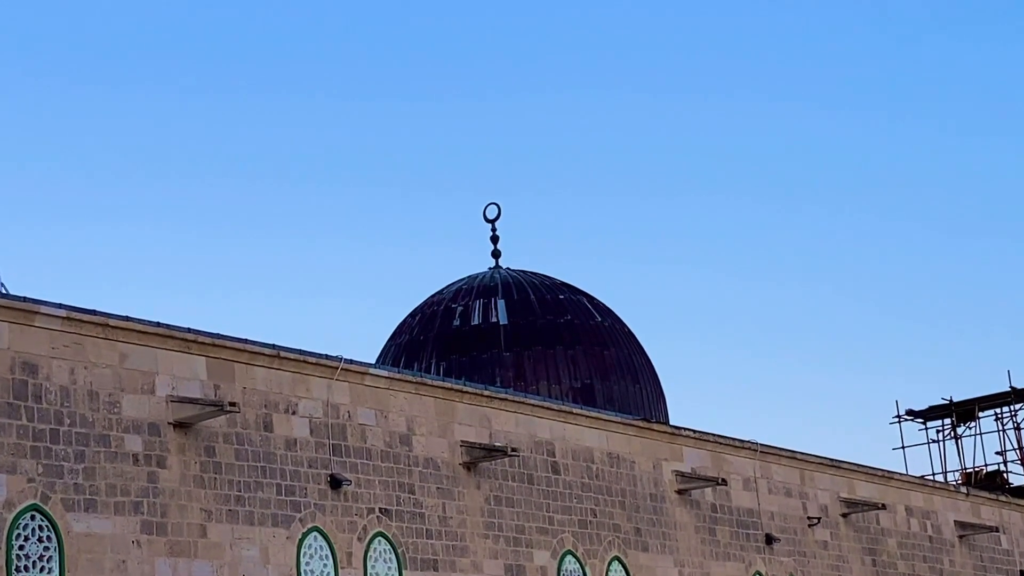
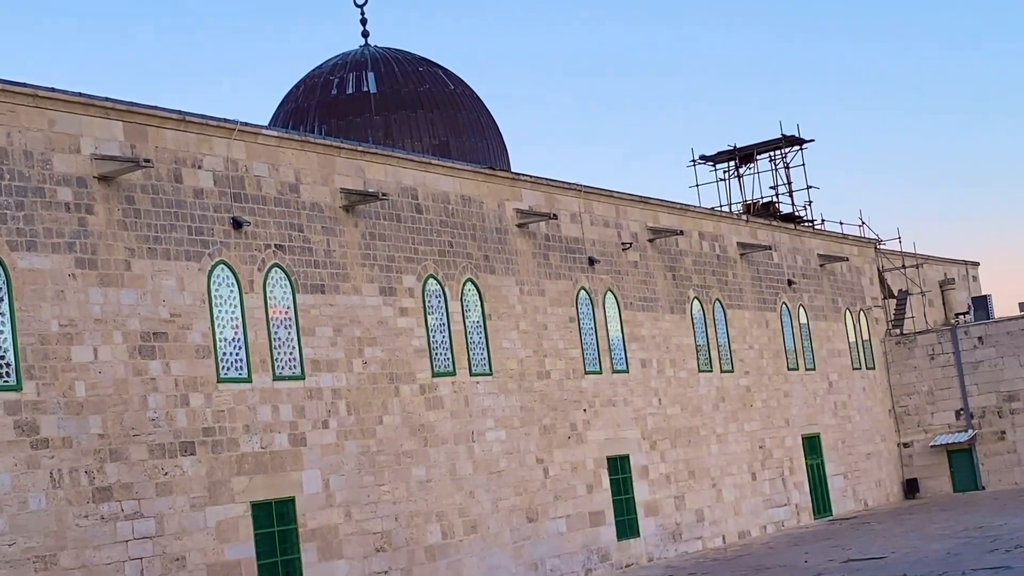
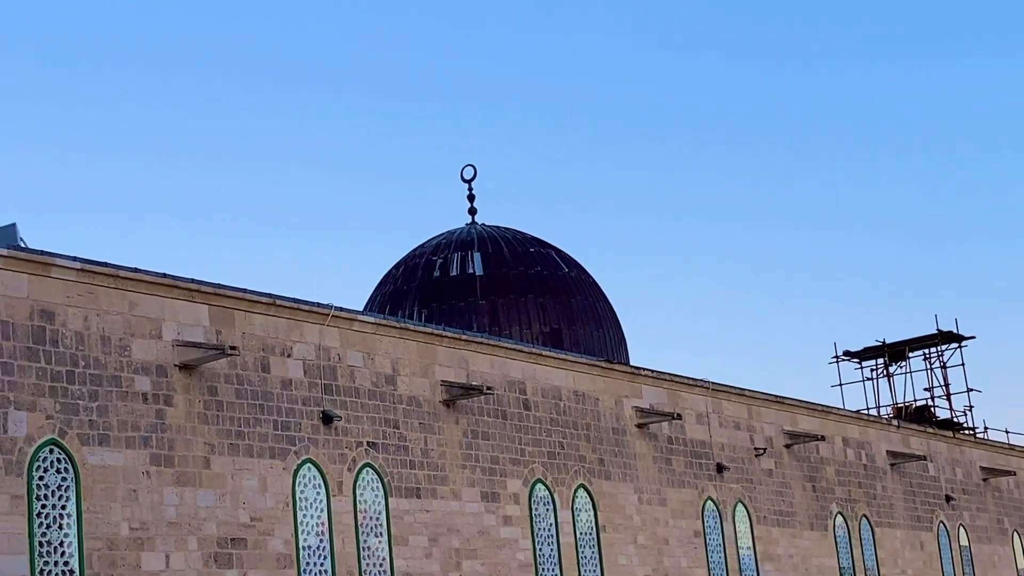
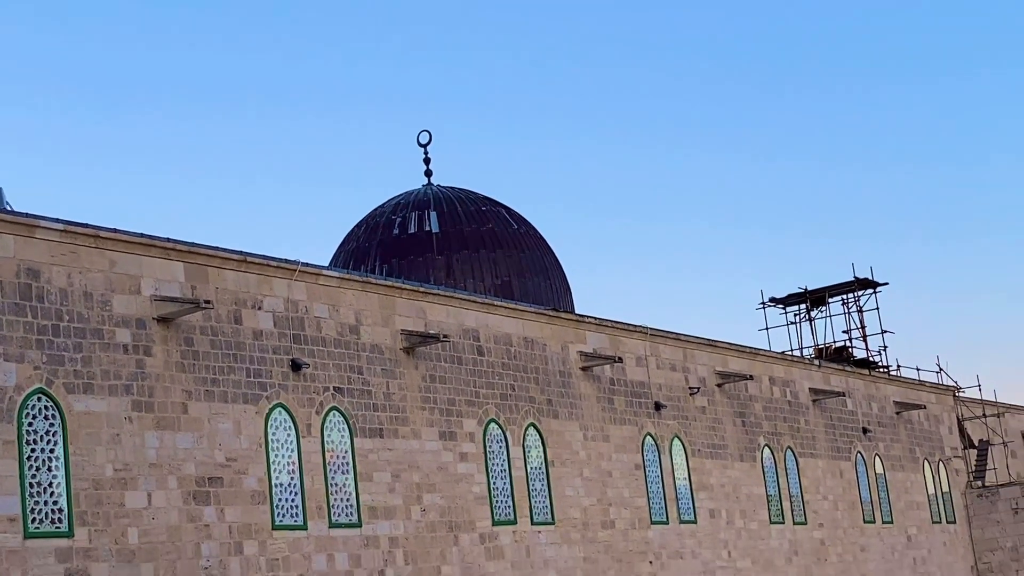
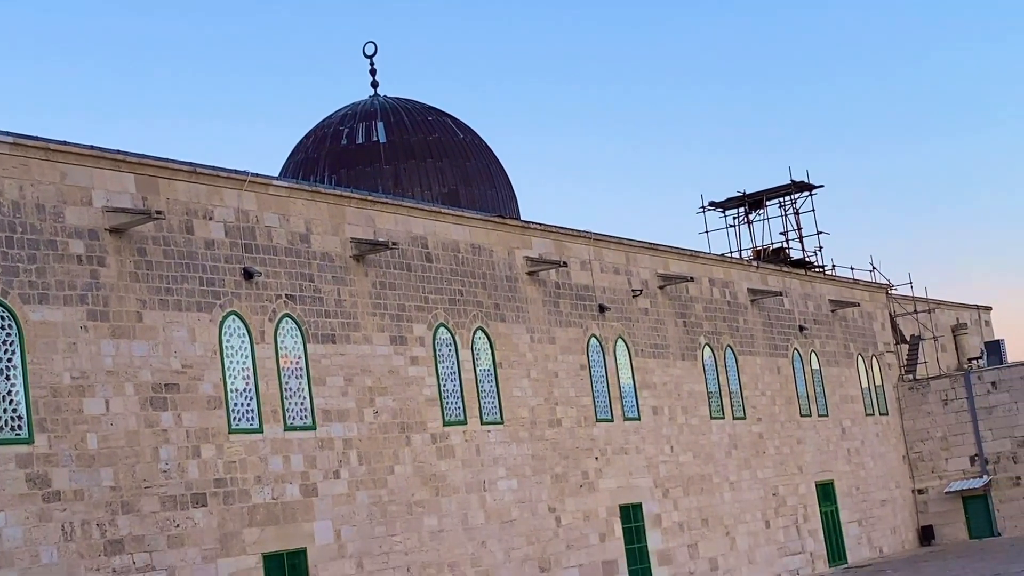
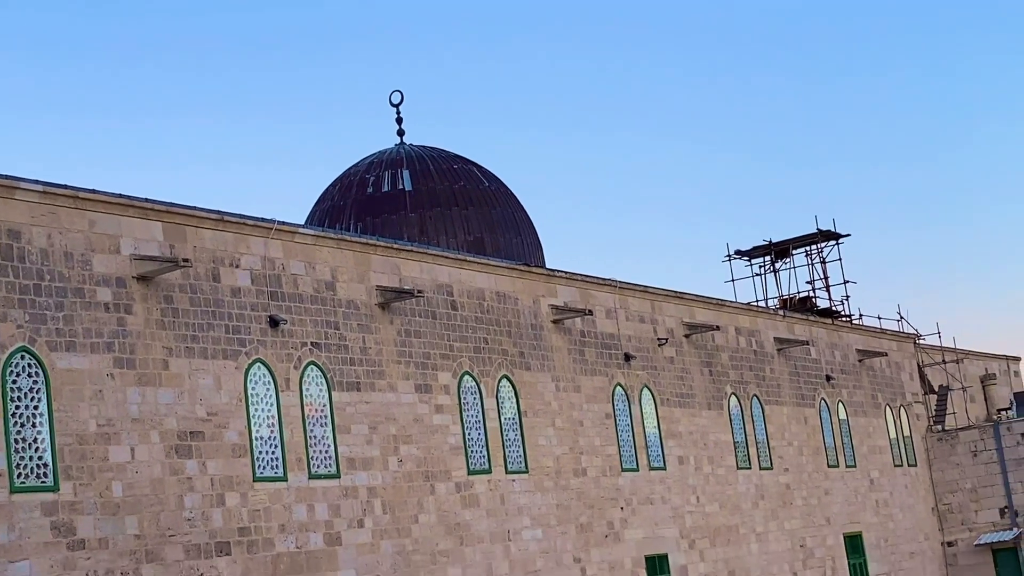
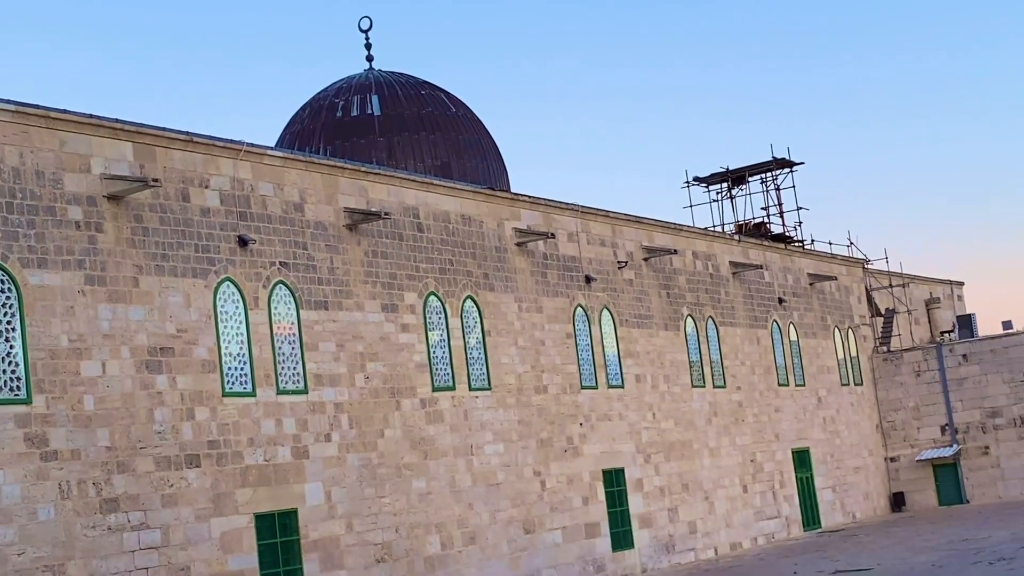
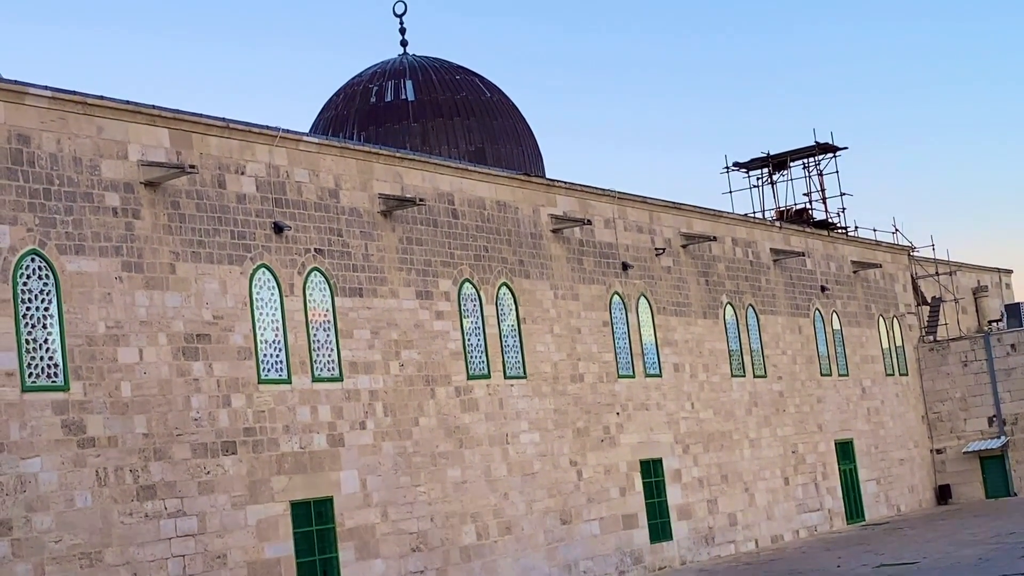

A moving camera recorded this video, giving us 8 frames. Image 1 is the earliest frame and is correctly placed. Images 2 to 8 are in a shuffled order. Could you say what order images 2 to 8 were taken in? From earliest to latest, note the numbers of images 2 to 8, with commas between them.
3, 4, 6, 5, 2, 8, 7
